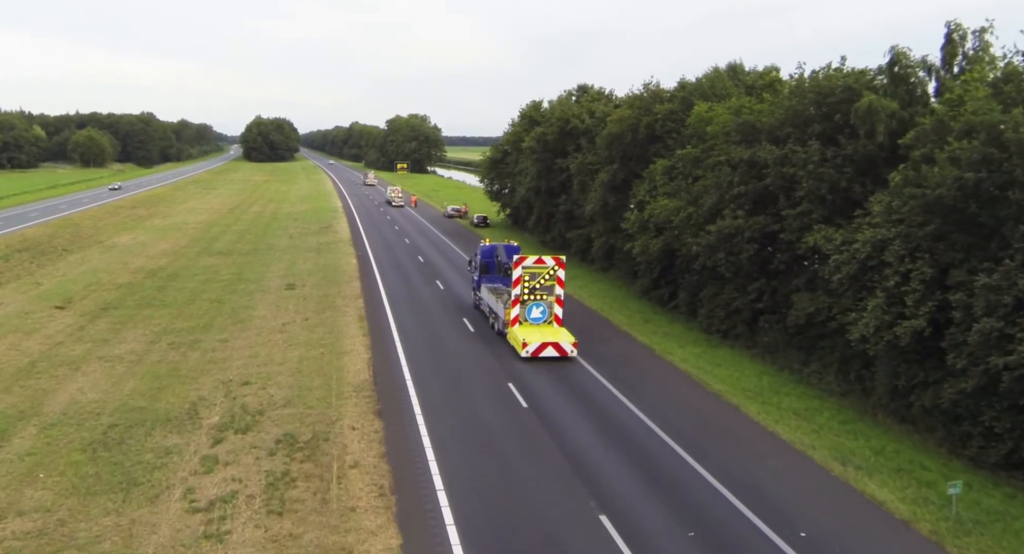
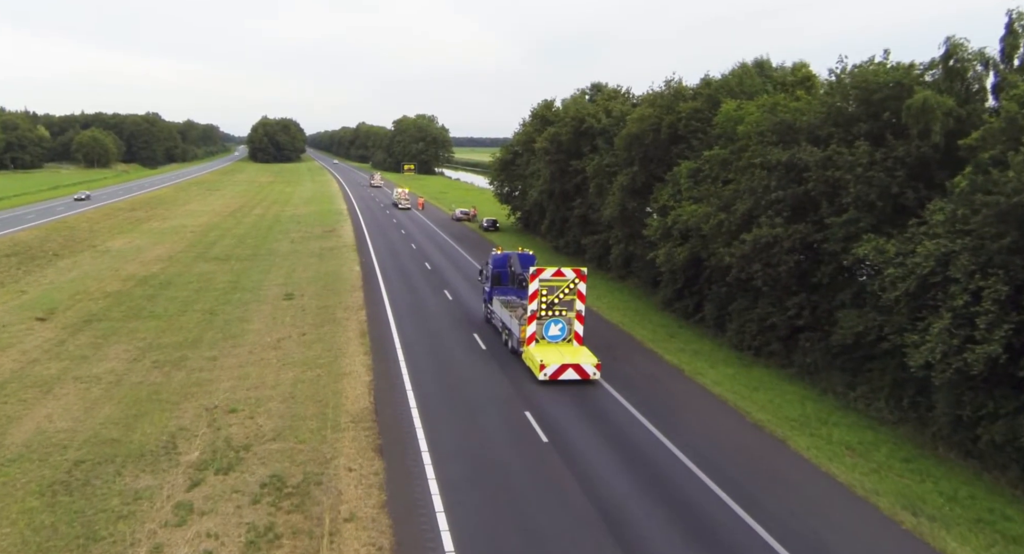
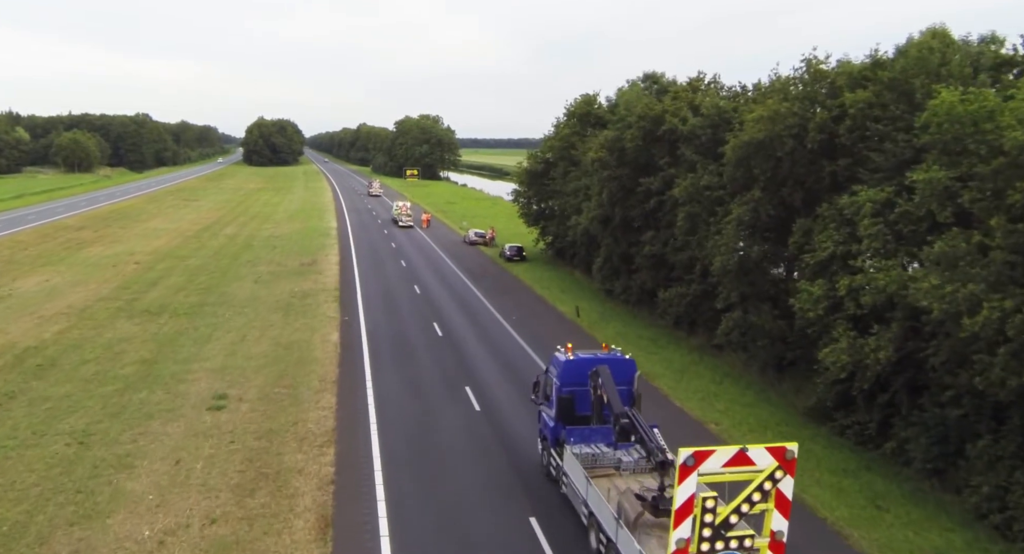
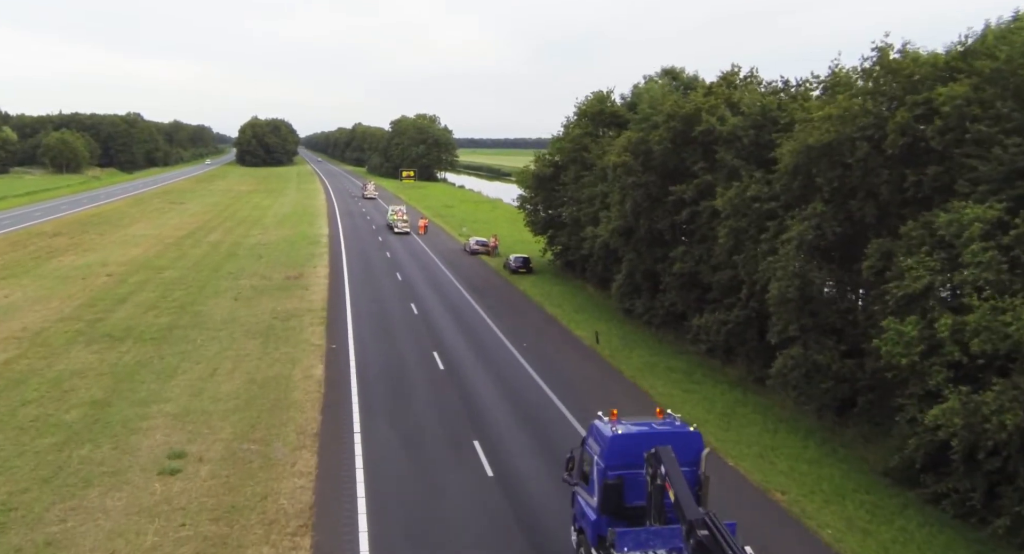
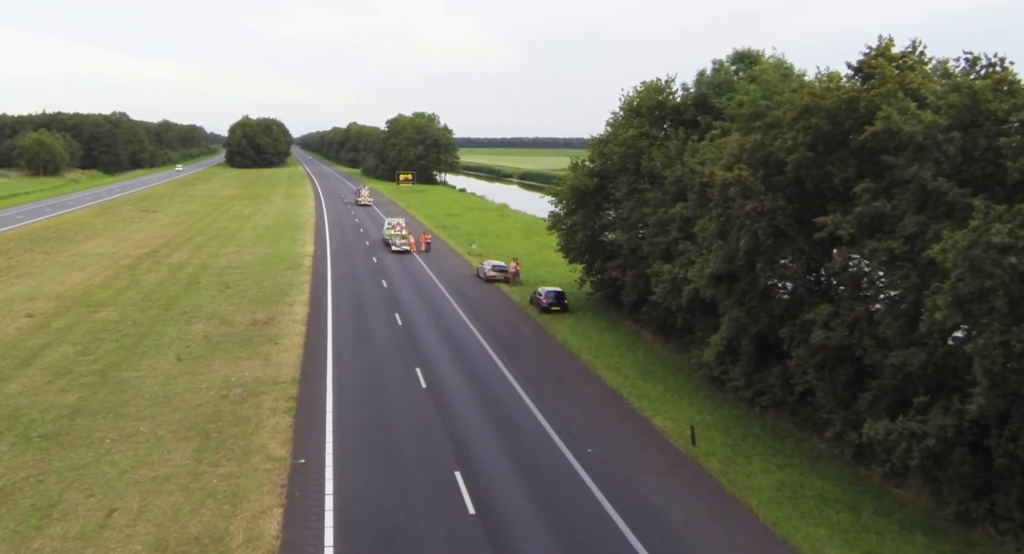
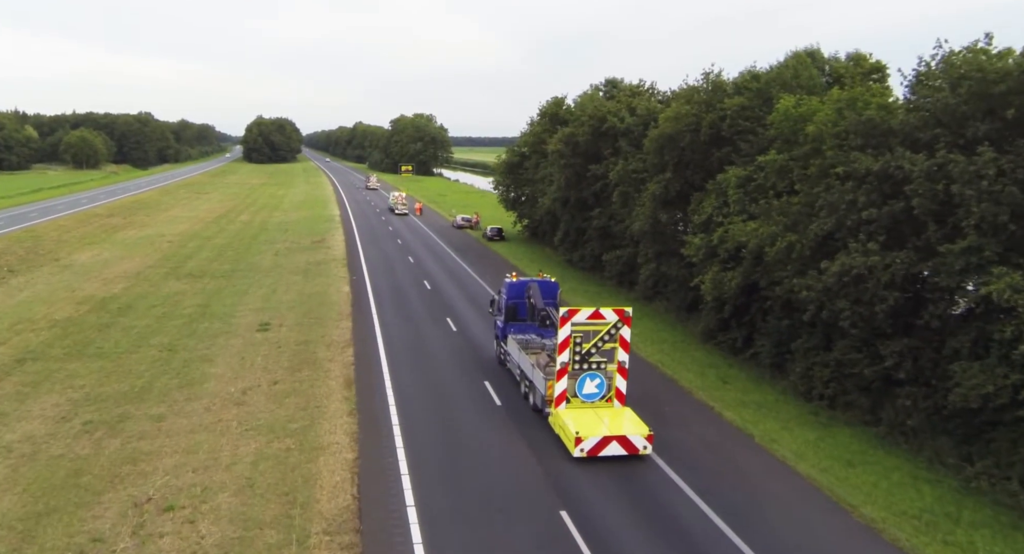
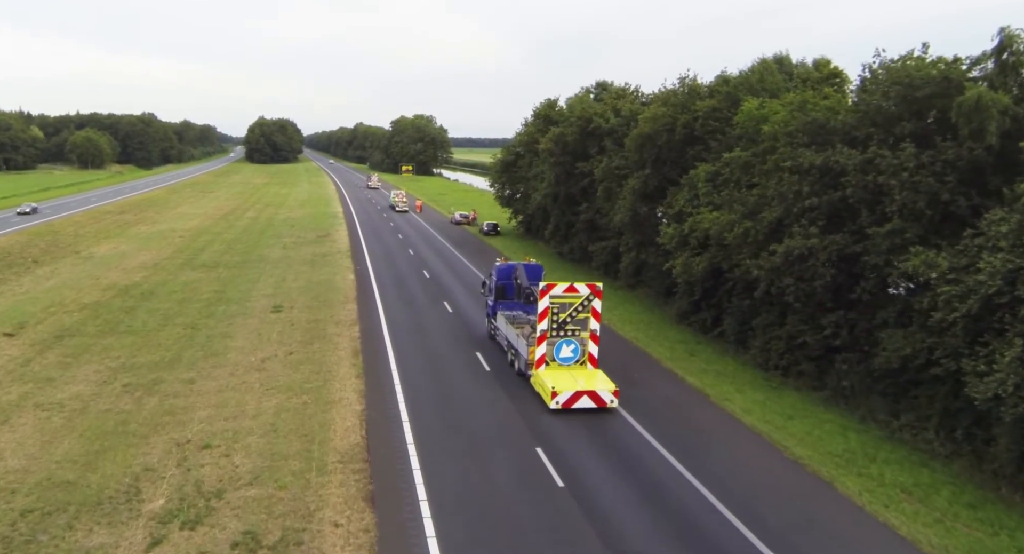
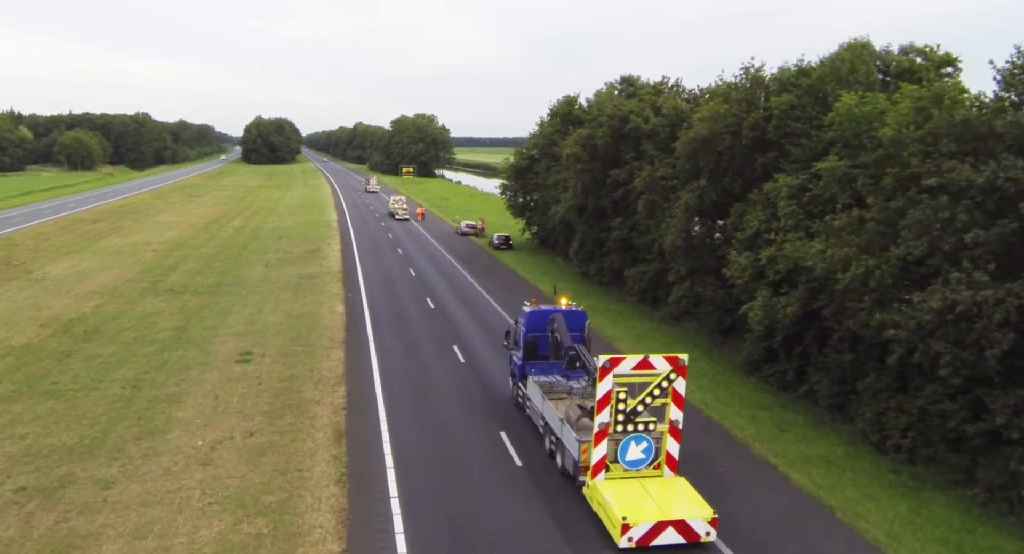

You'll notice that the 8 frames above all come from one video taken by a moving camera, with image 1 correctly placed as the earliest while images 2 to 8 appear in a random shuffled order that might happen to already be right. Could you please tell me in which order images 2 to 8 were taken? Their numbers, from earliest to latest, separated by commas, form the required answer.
2, 7, 6, 8, 3, 4, 5
